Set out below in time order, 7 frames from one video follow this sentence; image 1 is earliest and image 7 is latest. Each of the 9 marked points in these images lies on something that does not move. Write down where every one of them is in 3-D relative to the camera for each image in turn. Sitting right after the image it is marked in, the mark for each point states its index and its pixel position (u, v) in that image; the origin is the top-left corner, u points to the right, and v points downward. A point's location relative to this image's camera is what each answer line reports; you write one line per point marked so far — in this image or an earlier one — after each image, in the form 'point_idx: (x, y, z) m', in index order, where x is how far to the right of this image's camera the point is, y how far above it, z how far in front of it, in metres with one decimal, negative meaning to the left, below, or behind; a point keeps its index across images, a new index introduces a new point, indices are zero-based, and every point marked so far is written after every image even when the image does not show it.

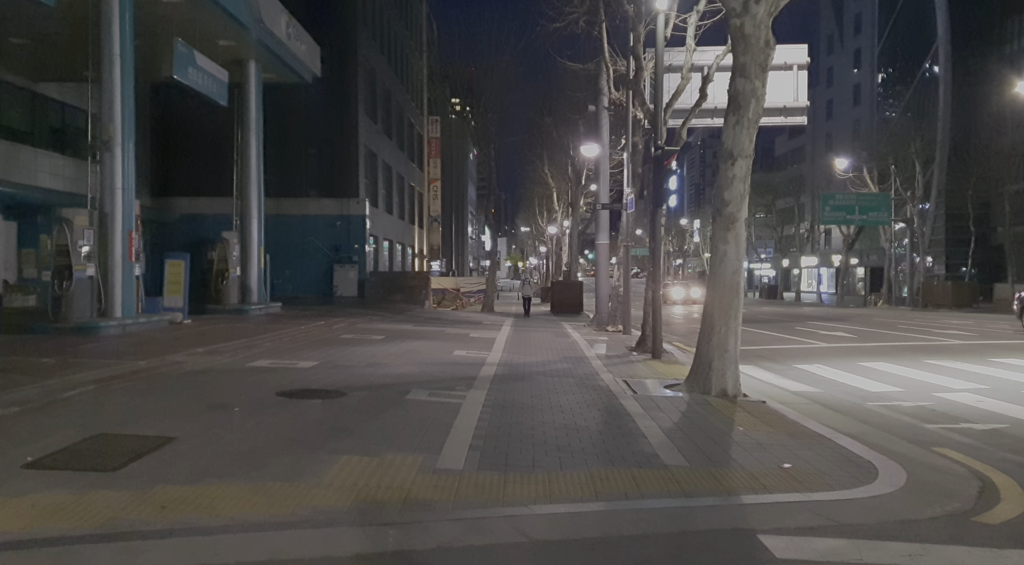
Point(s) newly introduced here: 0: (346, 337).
0: (-3.8, -1.2, +17.5) m
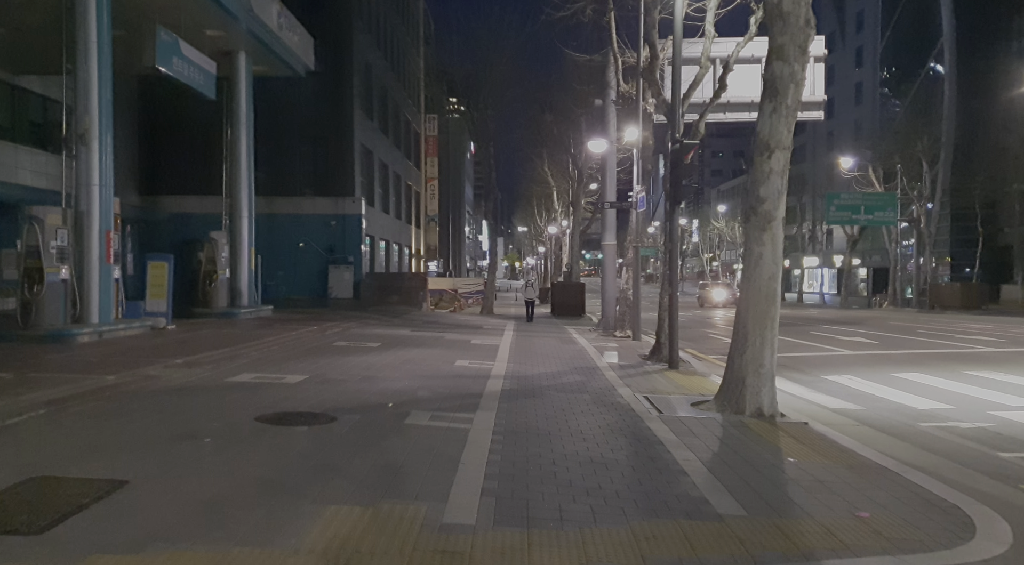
0: (-3.7, -1.3, +16.3) m
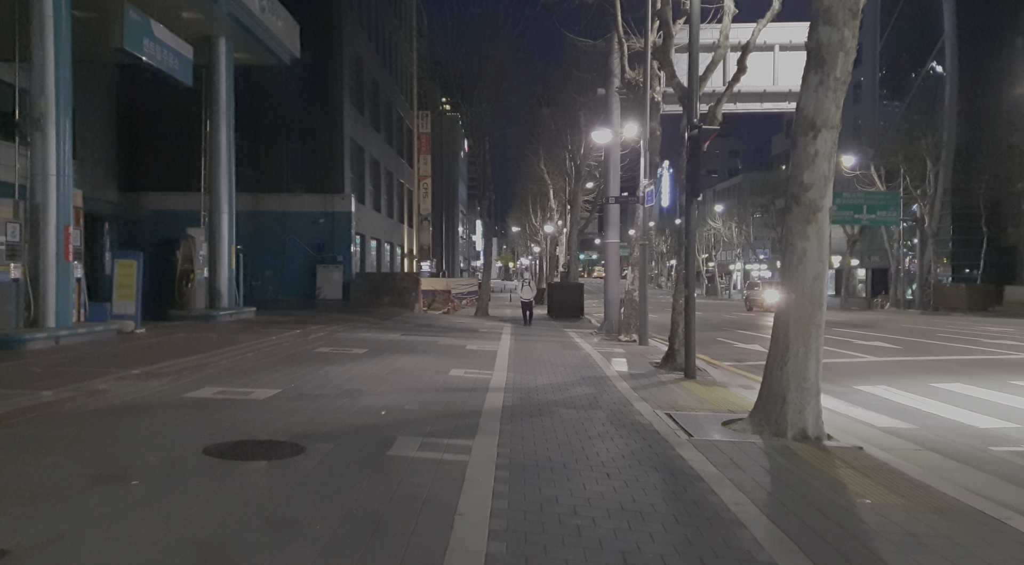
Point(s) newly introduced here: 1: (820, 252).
0: (-3.7, -1.3, +14.9) m
1: (+3.4, +0.3, +8.5) m
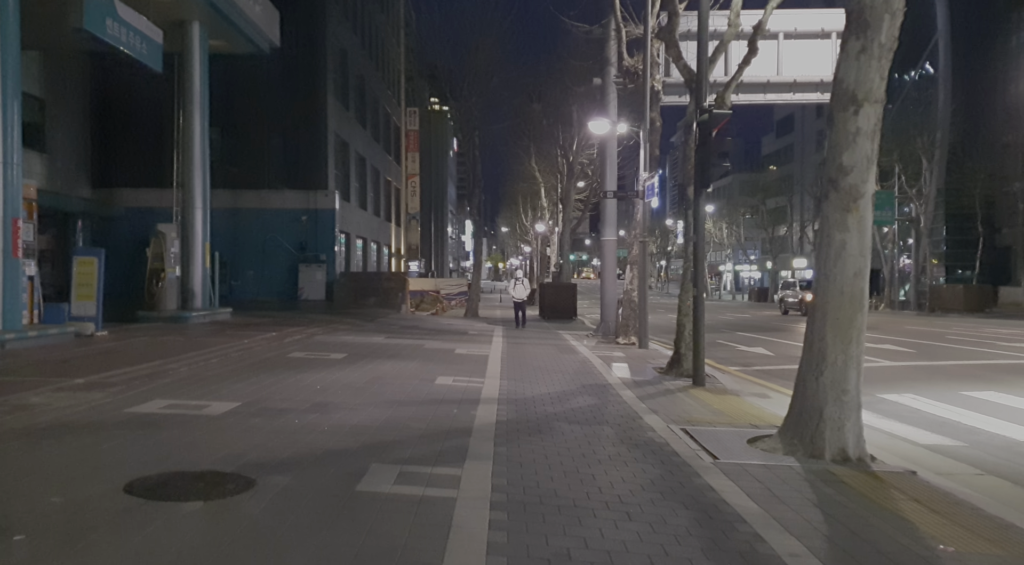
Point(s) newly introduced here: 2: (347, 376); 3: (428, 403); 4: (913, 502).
0: (-3.9, -1.3, +13.7) m
1: (+3.4, +0.4, +7.4) m
2: (-2.4, -1.4, +11.1) m
3: (-1.0, -1.5, +9.1) m
4: (+3.1, -1.7, +5.8) m
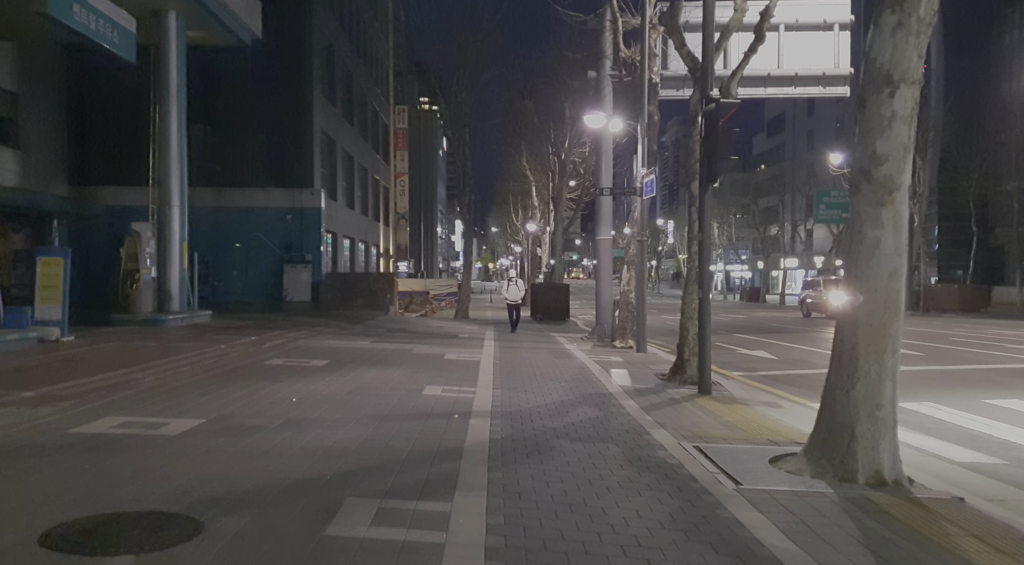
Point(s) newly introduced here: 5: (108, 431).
0: (-4.0, -1.3, +12.8) m
1: (+3.3, +0.3, +6.6) m
2: (-2.5, -1.4, +10.3) m
3: (-1.1, -1.5, +8.3) m
4: (+3.1, -1.7, +5.1) m
5: (-3.7, -1.4, +6.9) m
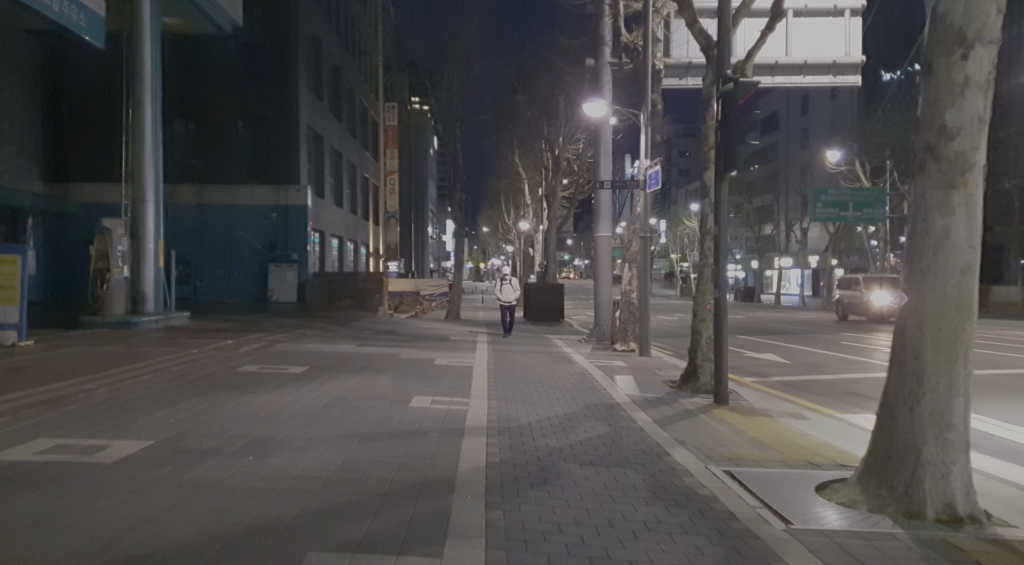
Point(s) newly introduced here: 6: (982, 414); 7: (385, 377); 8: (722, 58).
0: (-4.0, -1.3, +11.7) m
1: (+3.4, +0.4, +5.6) m
2: (-2.5, -1.4, +9.2) m
3: (-1.1, -1.5, +7.2) m
4: (+3.1, -1.7, +4.0) m
5: (-3.7, -1.3, +5.8) m
6: (+6.2, -1.7, +10.1) m
7: (-1.9, -1.4, +11.4) m
8: (+3.0, +3.2, +10.7) m
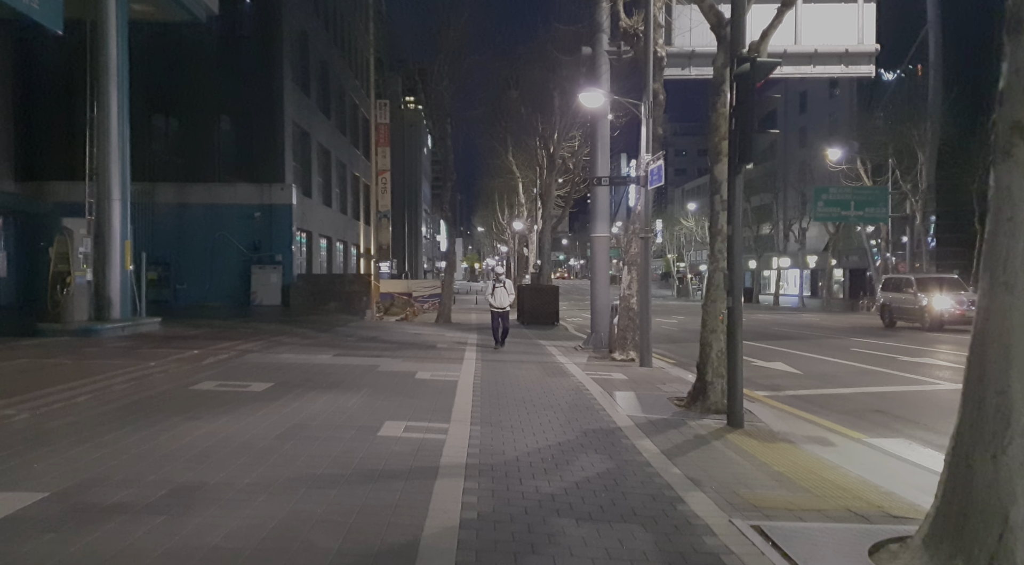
0: (-4.2, -1.4, +10.5) m
1: (+3.2, +0.3, +4.4) m
2: (-2.7, -1.5, +8.0) m
3: (-1.2, -1.6, +6.0) m
4: (+3.0, -1.8, +2.9) m
5: (-3.8, -1.4, +4.6) m
6: (+6.1, -1.8, +9.0) m
7: (-2.1, -1.5, +10.2) m
8: (+2.8, +3.1, +9.6) m
